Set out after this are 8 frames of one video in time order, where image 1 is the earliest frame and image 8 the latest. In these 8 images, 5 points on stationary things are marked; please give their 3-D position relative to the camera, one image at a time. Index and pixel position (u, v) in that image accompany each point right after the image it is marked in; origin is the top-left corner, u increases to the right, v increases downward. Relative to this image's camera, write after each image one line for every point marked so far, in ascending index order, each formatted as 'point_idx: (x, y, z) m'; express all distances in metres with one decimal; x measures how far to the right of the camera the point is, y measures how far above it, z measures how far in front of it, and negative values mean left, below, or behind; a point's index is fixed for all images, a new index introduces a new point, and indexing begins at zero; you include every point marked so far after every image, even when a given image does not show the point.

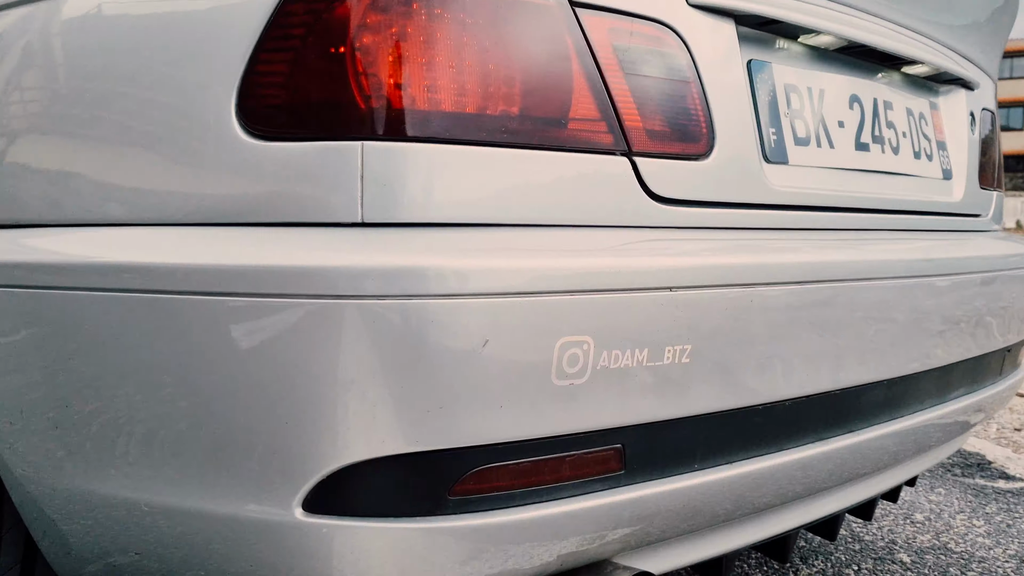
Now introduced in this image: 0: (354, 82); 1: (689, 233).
0: (-0.1, +0.2, +0.7) m
1: (+0.2, +0.1, +0.8) m
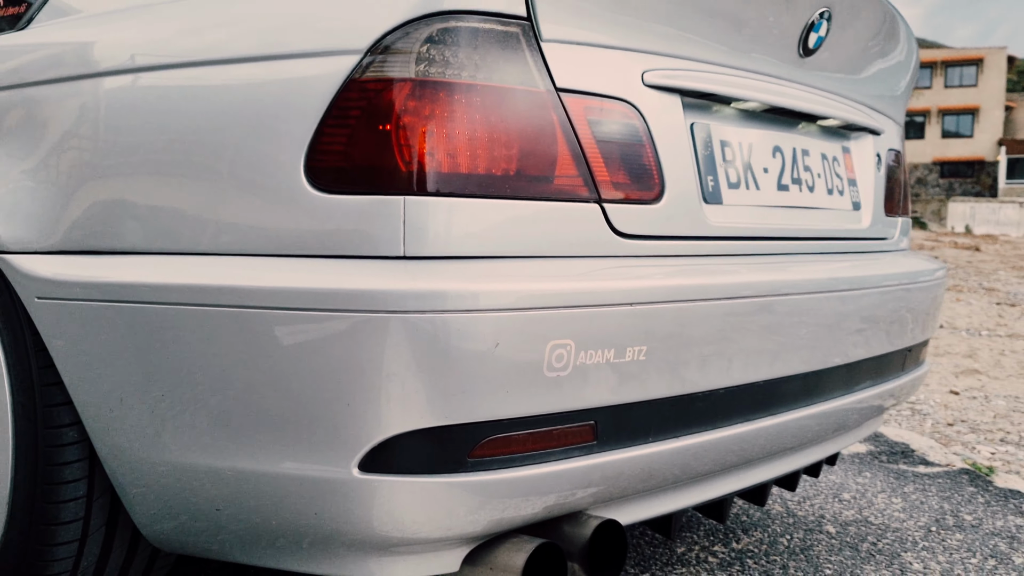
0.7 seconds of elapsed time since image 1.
0: (-0.1, +0.1, +1.0) m
1: (+0.2, 0.0, +1.1) m
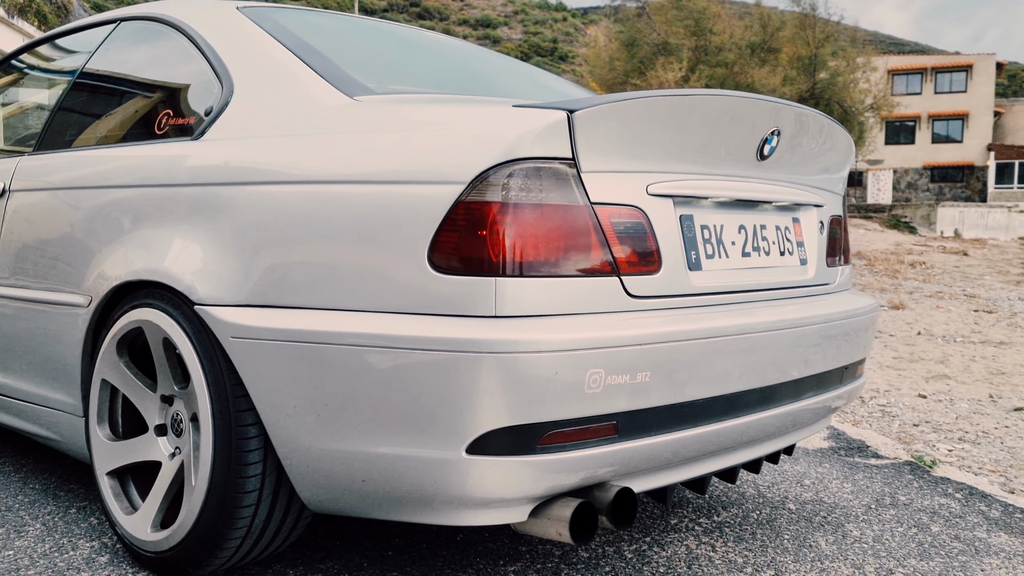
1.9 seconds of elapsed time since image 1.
0: (0.0, +0.1, +1.5) m
1: (+0.2, 0.0, +1.6) m
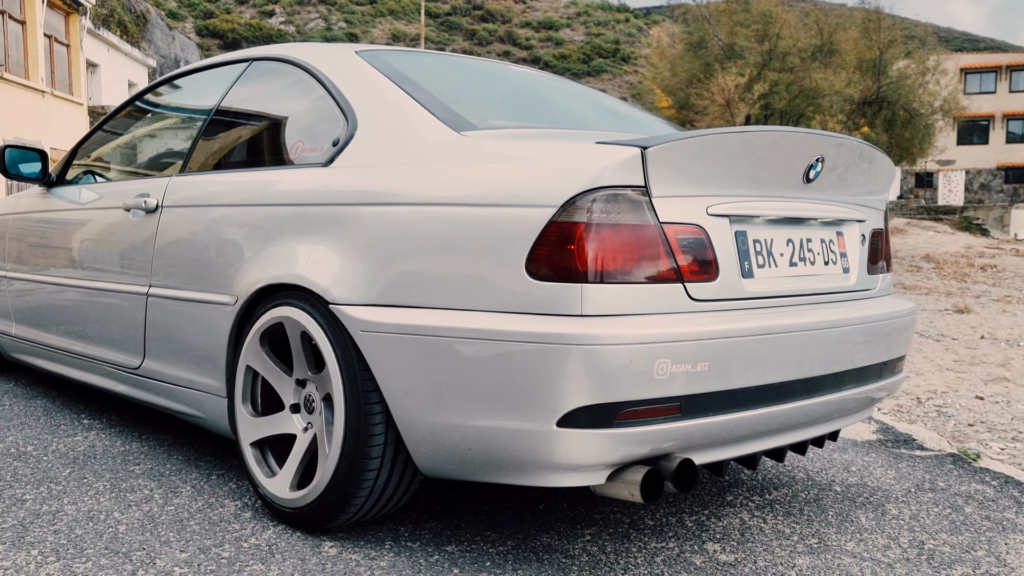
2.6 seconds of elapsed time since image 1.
0: (+0.1, +0.1, +1.8) m
1: (+0.4, 0.0, +1.9) m
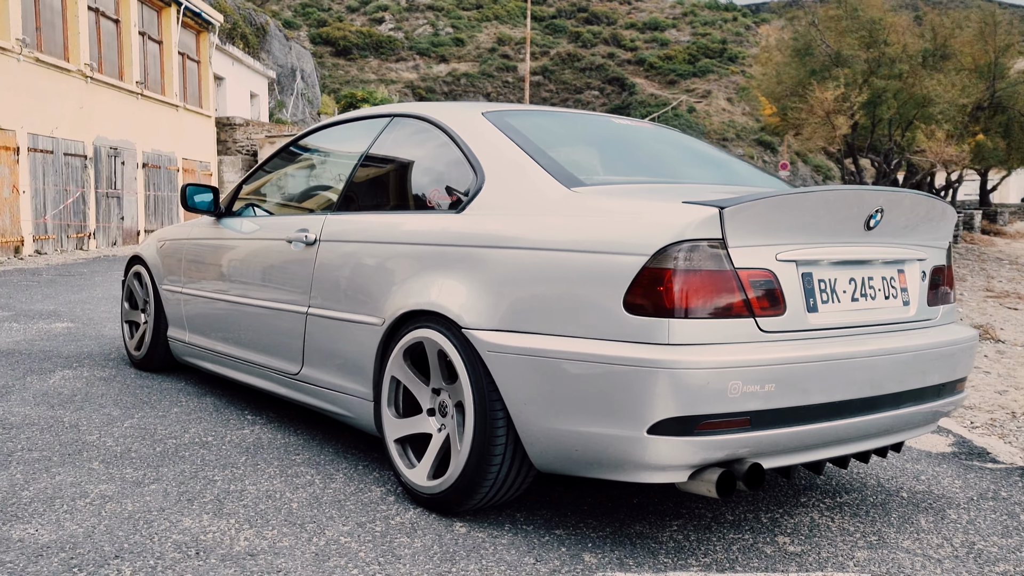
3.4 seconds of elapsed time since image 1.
0: (+0.4, 0.0, +2.2) m
1: (+0.7, -0.1, +2.3) m
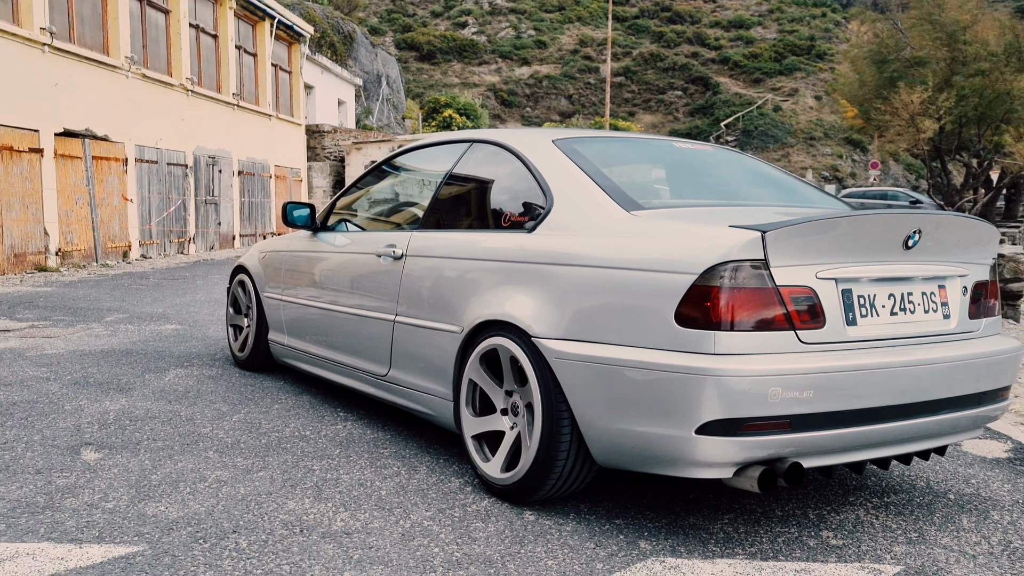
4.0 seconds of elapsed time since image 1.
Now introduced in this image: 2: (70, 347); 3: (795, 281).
0: (+0.6, -0.1, +2.5) m
1: (+0.9, -0.2, +2.5) m
2: (-3.0, -0.4, +6.1) m
3: (+0.8, 0.0, +2.5) m
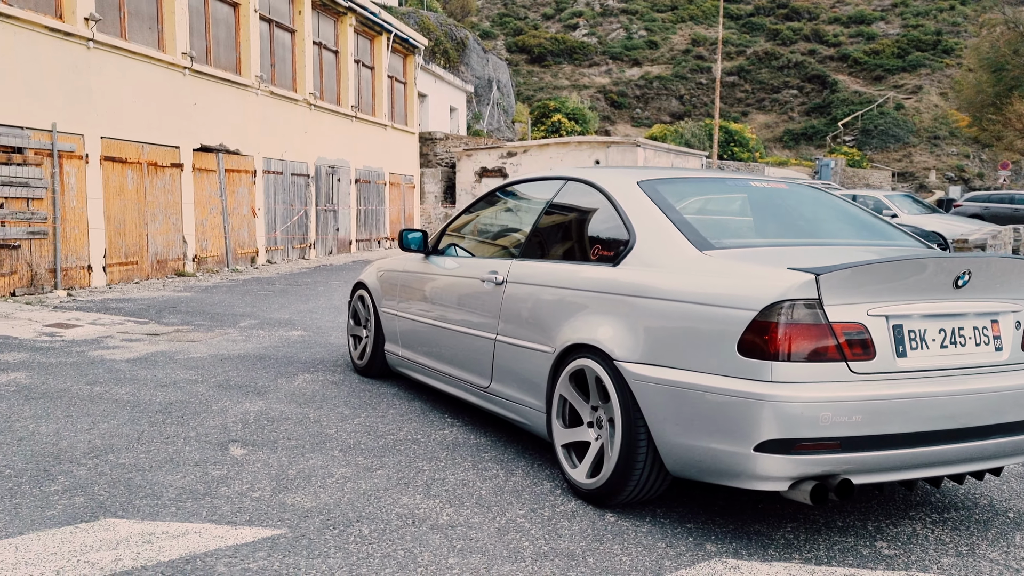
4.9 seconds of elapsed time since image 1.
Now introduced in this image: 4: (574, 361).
0: (+0.8, -0.2, +2.8) m
1: (+1.1, -0.3, +2.8) m
2: (-2.3, -0.5, +6.8) m
3: (+1.1, -0.1, +2.8) m
4: (+0.2, -0.3, +3.5) m
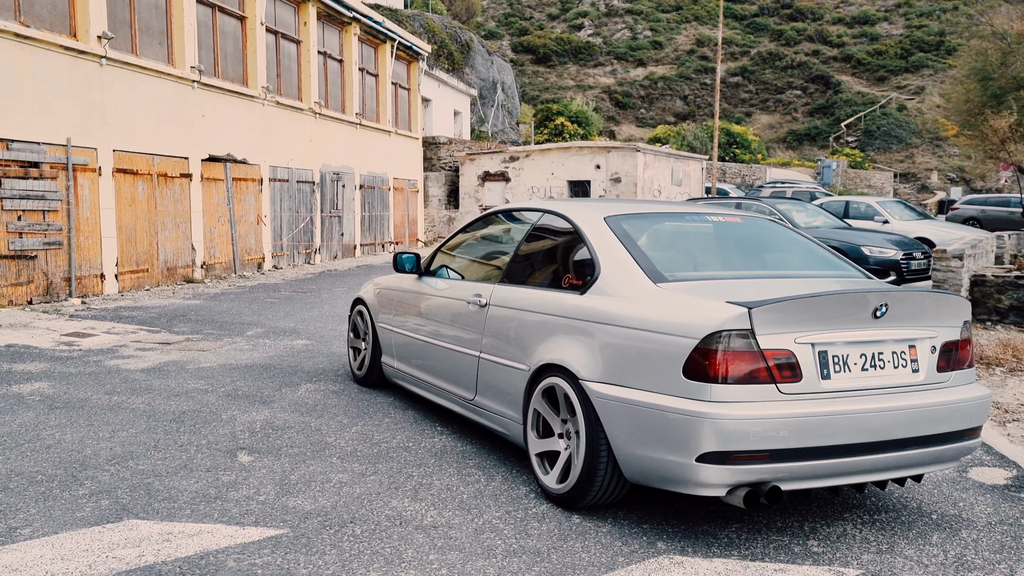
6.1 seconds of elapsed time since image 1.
0: (+0.7, -0.3, +3.2) m
1: (+1.0, -0.4, +3.3) m
2: (-2.4, -0.6, +7.3) m
3: (+1.0, -0.2, +3.3) m
4: (+0.1, -0.4, +4.0) m
